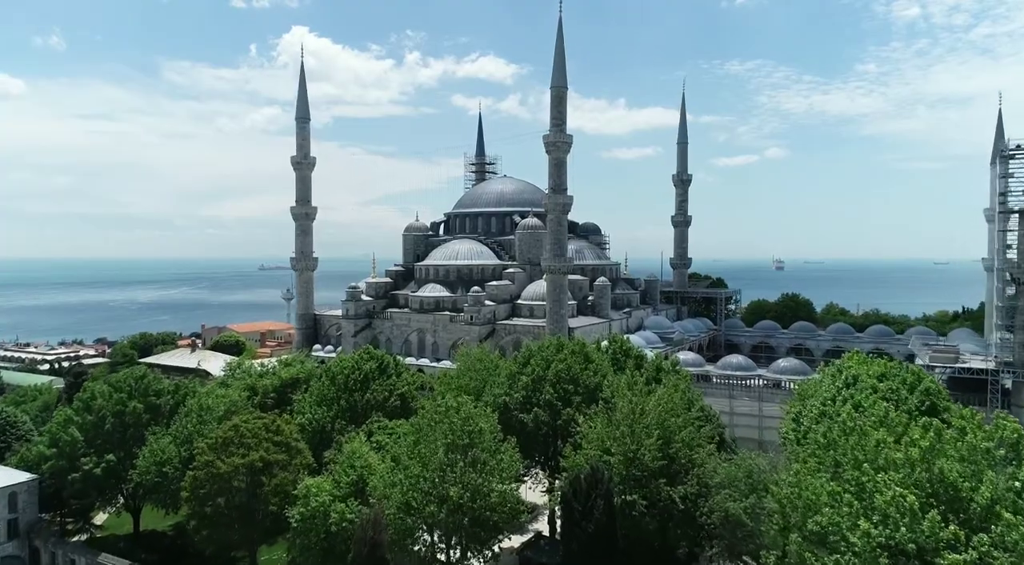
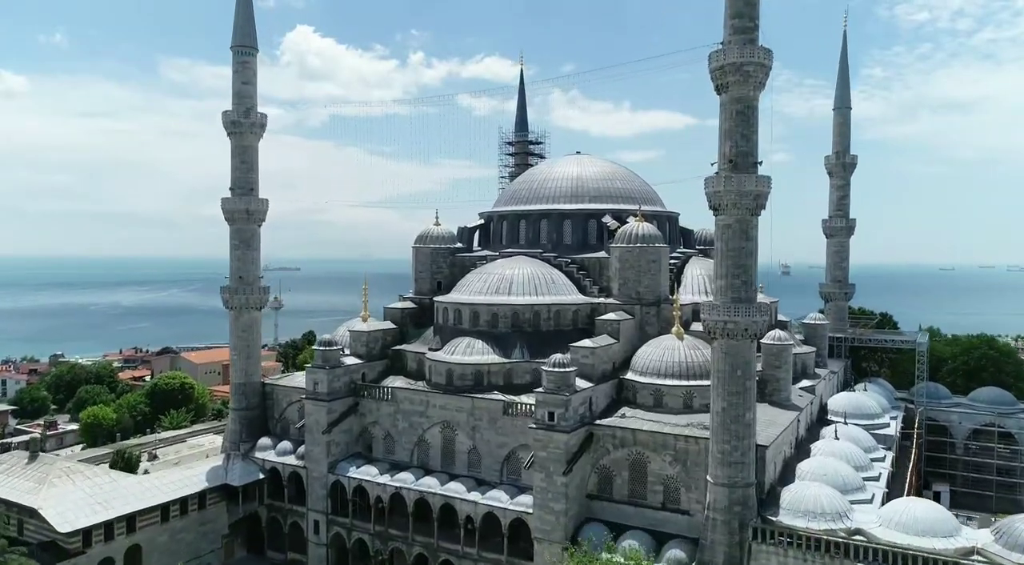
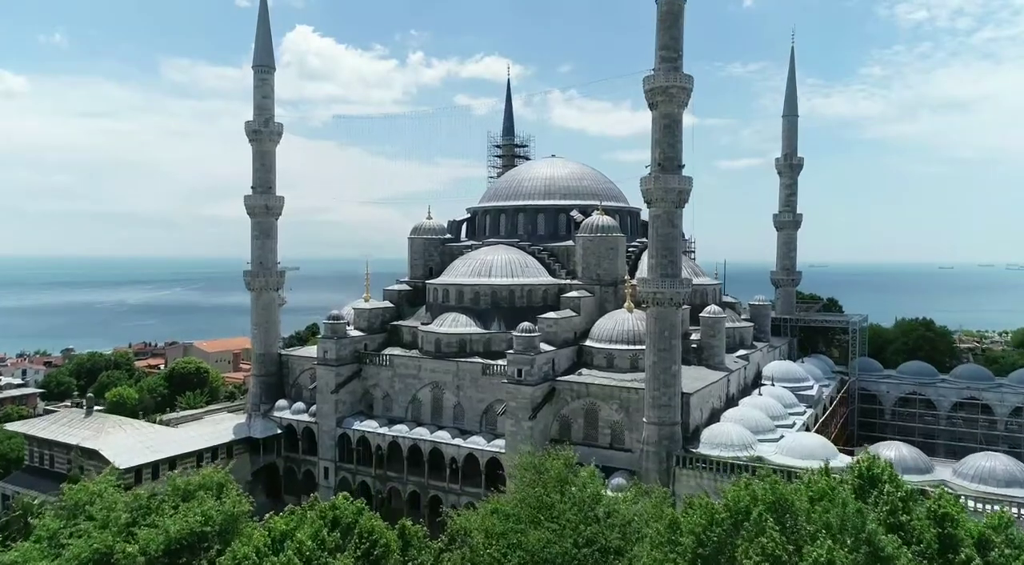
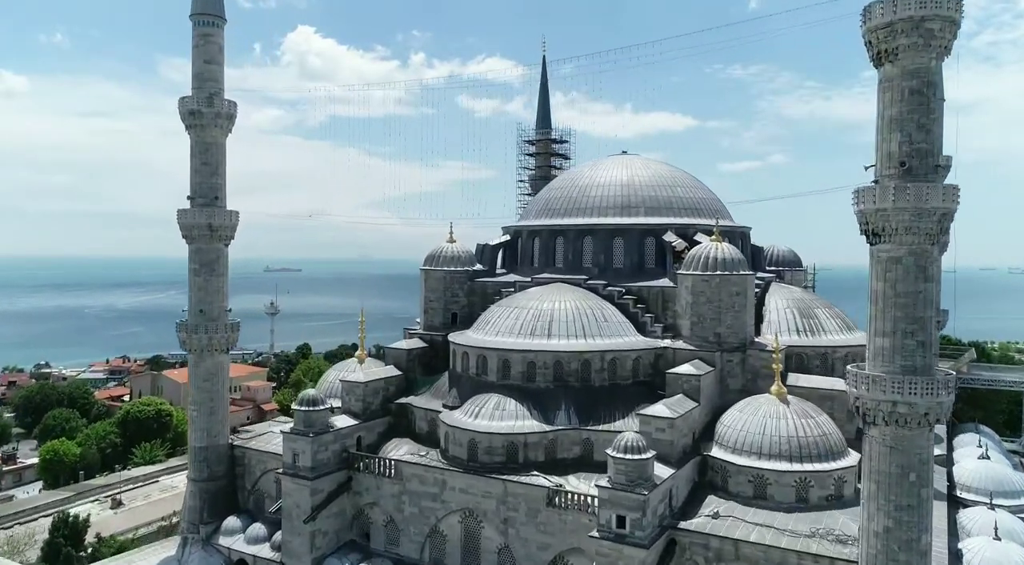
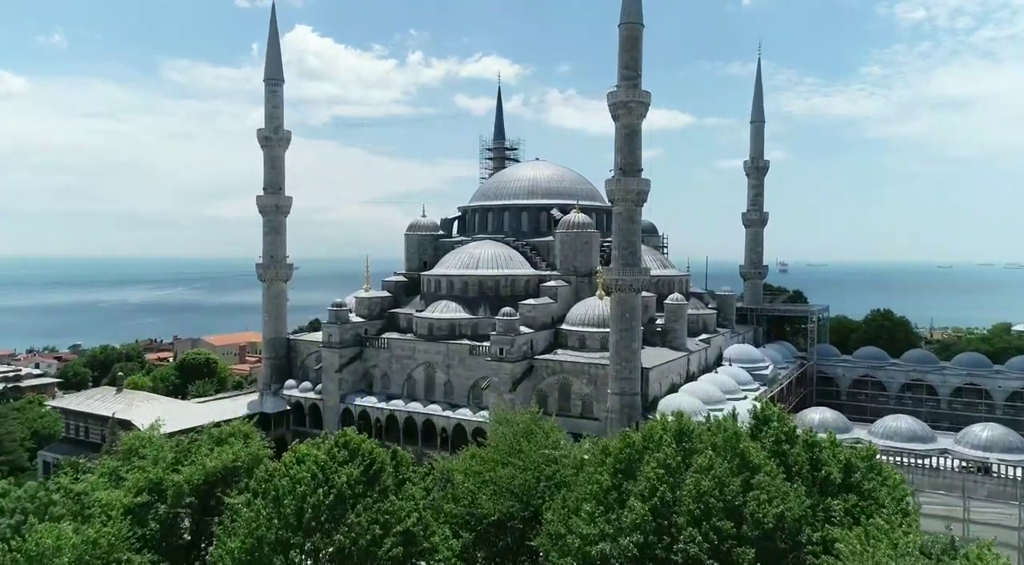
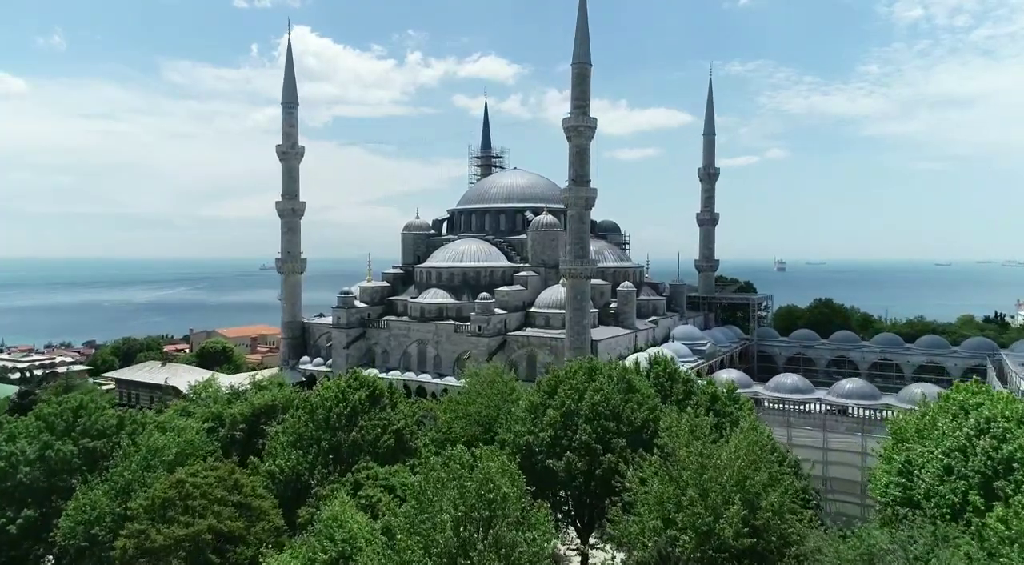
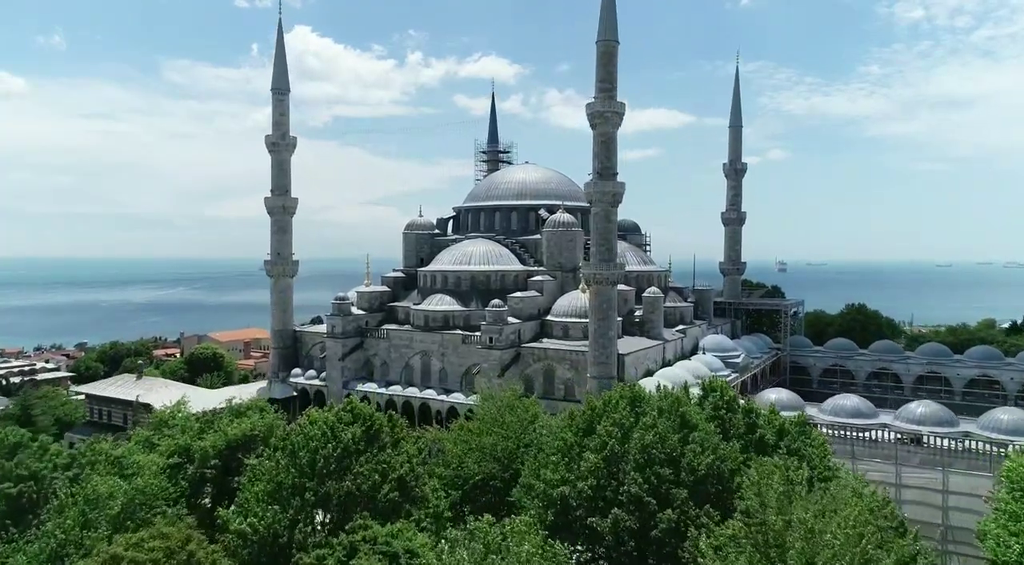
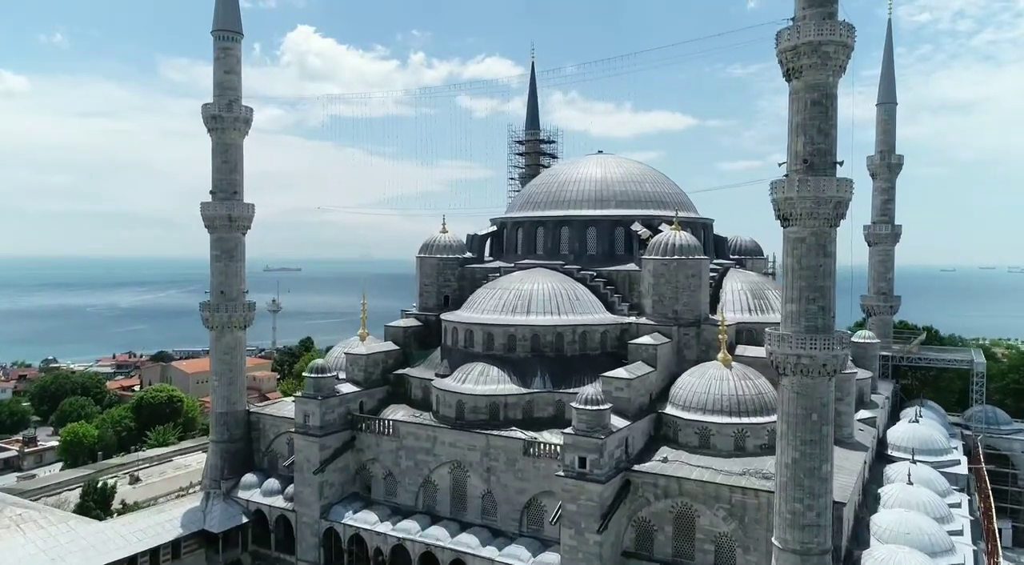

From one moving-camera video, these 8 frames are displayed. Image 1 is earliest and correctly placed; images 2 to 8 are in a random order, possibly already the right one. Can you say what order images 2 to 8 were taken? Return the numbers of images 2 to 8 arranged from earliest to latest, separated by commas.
6, 7, 5, 3, 2, 8, 4
